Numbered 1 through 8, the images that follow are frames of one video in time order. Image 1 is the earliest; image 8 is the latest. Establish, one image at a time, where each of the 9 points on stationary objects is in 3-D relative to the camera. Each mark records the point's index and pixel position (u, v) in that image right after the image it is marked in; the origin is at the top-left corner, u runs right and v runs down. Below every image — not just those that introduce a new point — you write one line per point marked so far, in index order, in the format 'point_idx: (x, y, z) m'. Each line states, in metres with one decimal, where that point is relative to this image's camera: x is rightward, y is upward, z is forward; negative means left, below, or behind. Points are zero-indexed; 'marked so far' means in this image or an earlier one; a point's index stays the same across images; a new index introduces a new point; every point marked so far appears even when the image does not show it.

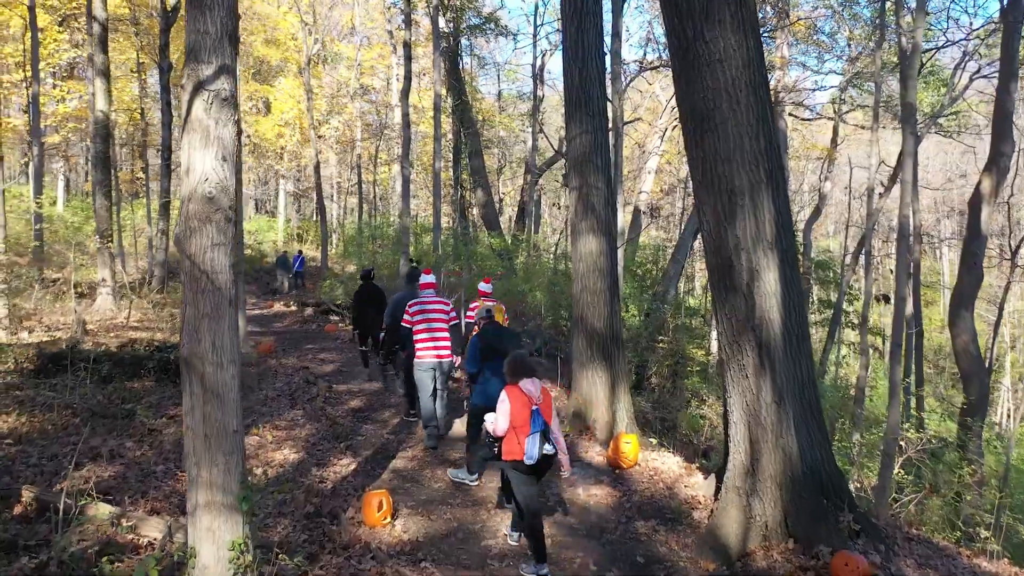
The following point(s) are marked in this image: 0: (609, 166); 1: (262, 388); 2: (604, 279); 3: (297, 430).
0: (+0.7, +0.9, +6.7) m
1: (-2.3, -0.9, +8.3) m
2: (+0.7, +0.1, +6.6) m
3: (-1.6, -1.0, +6.7) m
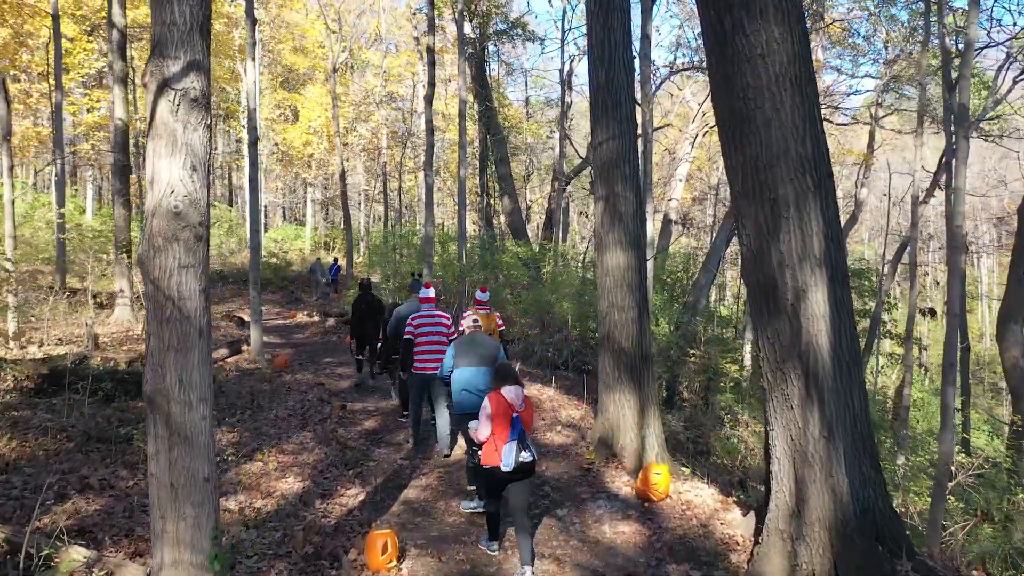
0: (+0.9, +0.8, +6.3) m
1: (-2.1, -1.0, +7.9) m
2: (+0.8, 0.0, +6.1) m
3: (-1.4, -1.2, +6.3) m
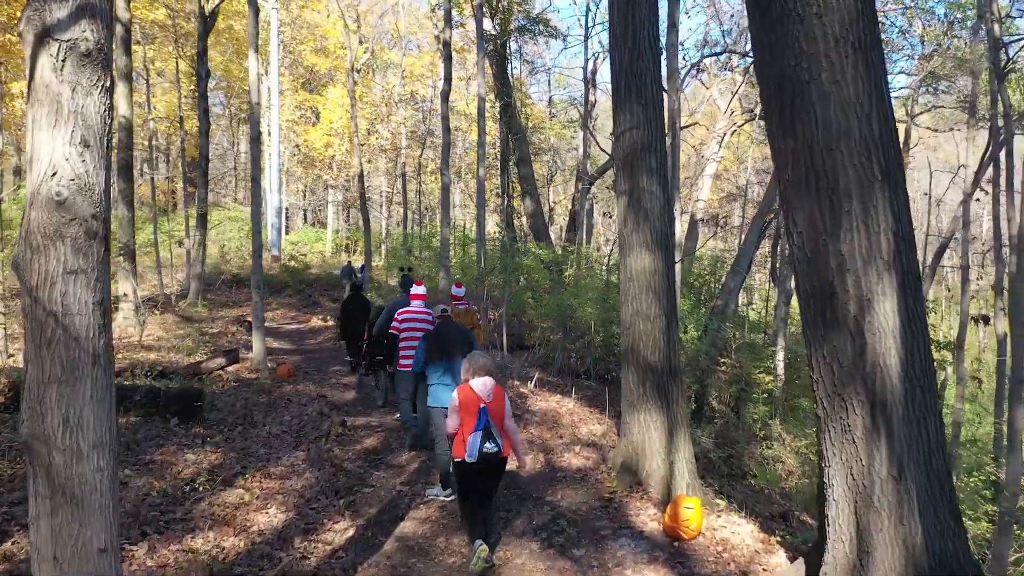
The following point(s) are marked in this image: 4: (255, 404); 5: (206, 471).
0: (+0.9, +0.8, +5.6) m
1: (-2.0, -1.1, +7.3) m
2: (+0.9, -0.1, +5.4) m
3: (-1.4, -1.2, +5.7) m
4: (-2.2, -1.0, +7.9) m
5: (-1.9, -1.1, +5.6) m
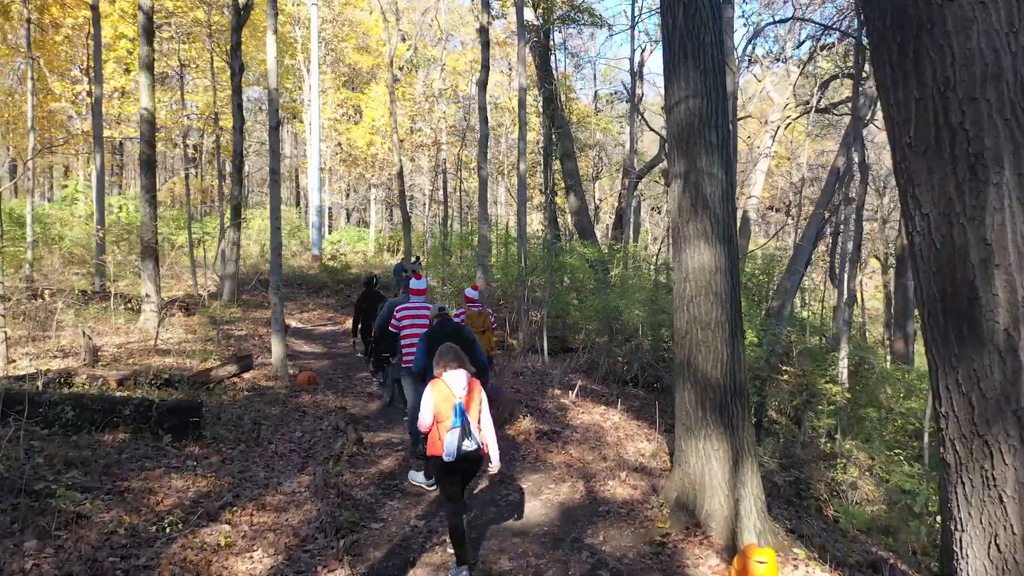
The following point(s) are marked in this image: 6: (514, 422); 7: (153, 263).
0: (+1.1, +0.7, +4.6) m
1: (-1.7, -1.1, +6.5) m
2: (+1.0, -0.1, +4.5) m
3: (-1.2, -1.2, +4.9) m
4: (-1.9, -1.0, +7.2) m
5: (-1.7, -1.1, +4.9) m
6: (0.0, -1.0, +7.1) m
7: (-5.0, +0.3, +12.6) m
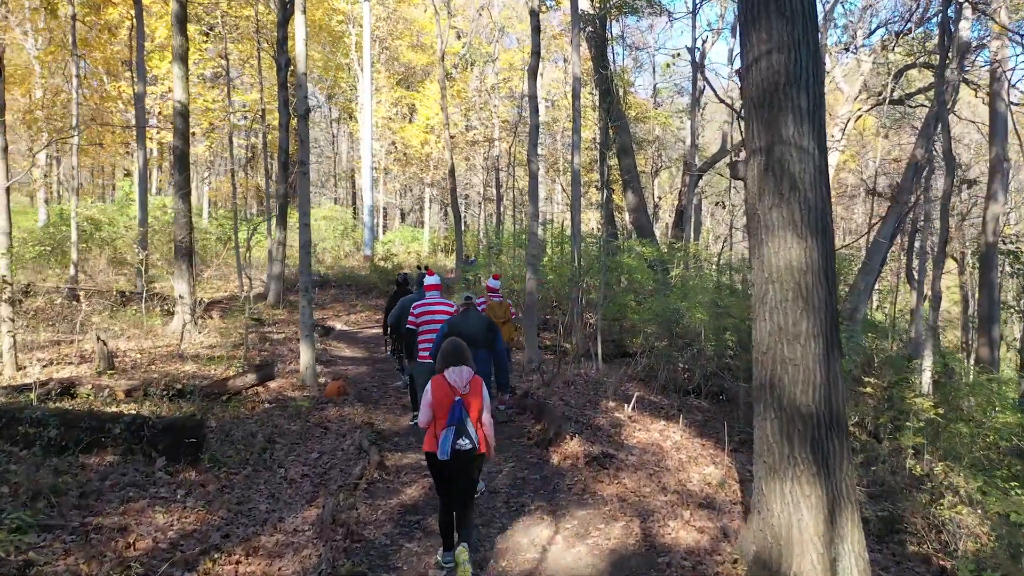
0: (+1.3, +0.7, +3.7) m
1: (-1.4, -1.1, +5.7) m
2: (+1.2, -0.1, +3.6) m
3: (-1.0, -1.2, +4.1) m
4: (-1.6, -1.0, +6.4) m
5: (-1.5, -1.2, +4.1) m
6: (+0.3, -1.1, +6.2) m
7: (-4.3, +0.3, +12.0) m
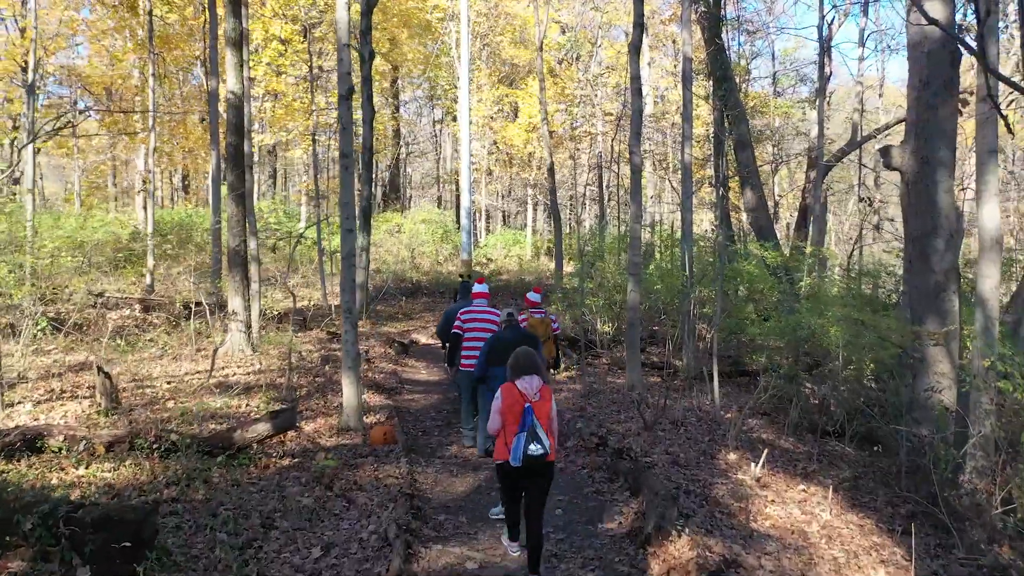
0: (+1.4, +0.6, +1.8) m
1: (-1.1, -1.2, +4.1) m
2: (+1.3, -0.2, +1.6) m
3: (-0.9, -1.4, +2.4) m
4: (-1.2, -1.2, +4.8) m
5: (-1.4, -1.3, +2.5) m
6: (+0.7, -1.2, +4.4) m
7: (-3.2, +0.2, +10.7) m
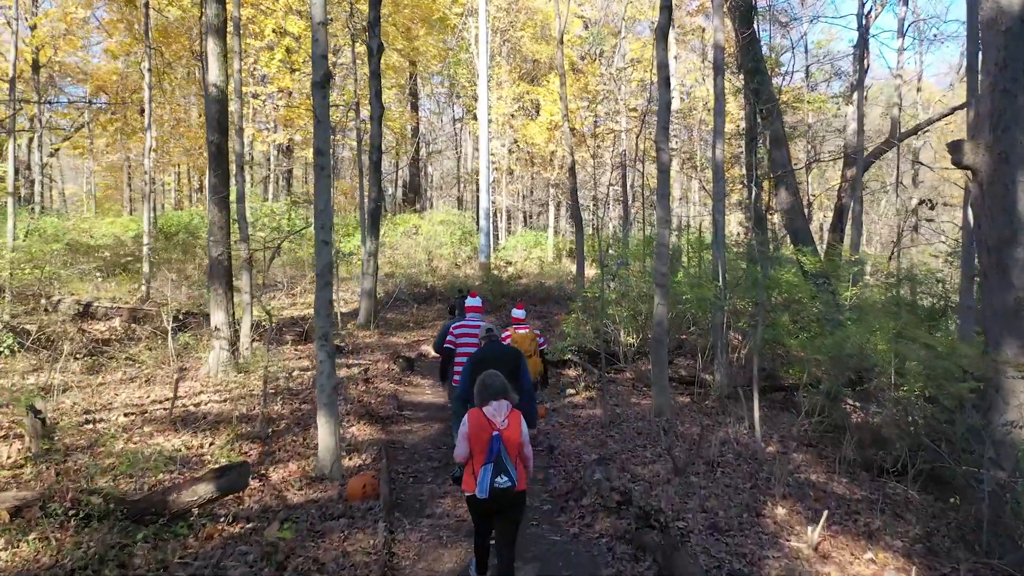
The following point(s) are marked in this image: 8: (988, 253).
0: (+1.3, +0.4, +0.7) m
1: (-1.1, -1.4, +3.0) m
2: (+1.2, -0.4, +0.5) m
3: (-0.9, -1.5, +1.3) m
4: (-1.2, -1.3, +3.7) m
5: (-1.5, -1.4, +1.4) m
6: (+0.7, -1.3, +3.2) m
7: (-3.0, 0.0, +9.7) m
8: (+3.5, +0.2, +6.7) m
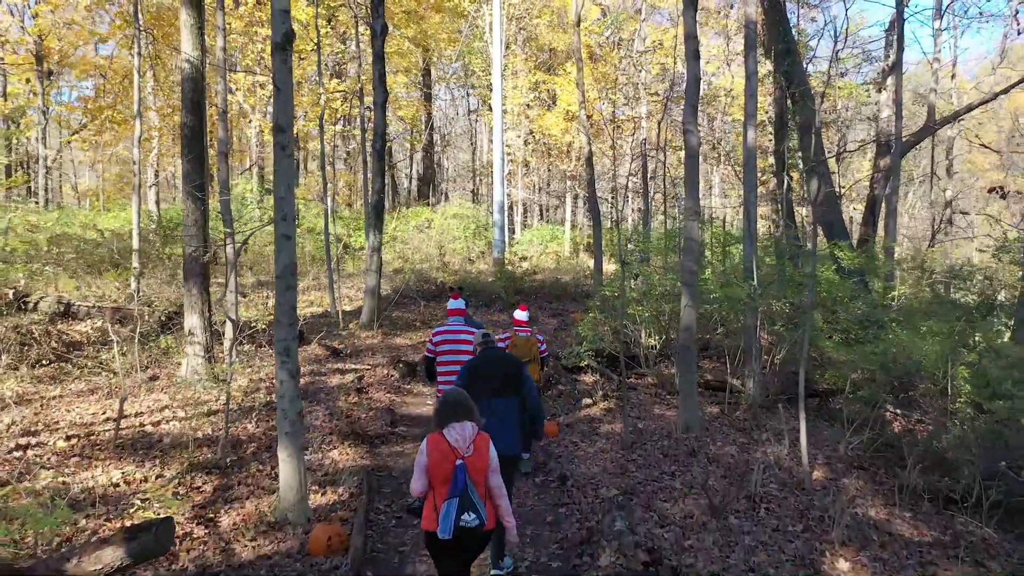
0: (+1.2, +0.4, -0.4) m
1: (-1.1, -1.4, +2.0) m
2: (+1.1, -0.4, -0.5) m
3: (-1.0, -1.6, +0.3) m
4: (-1.2, -1.4, +2.7) m
5: (-1.5, -1.5, +0.4) m
6: (+0.6, -1.4, +2.2) m
7: (-3.0, 0.0, +8.7) m
8: (+3.5, +0.2, +5.6) m
